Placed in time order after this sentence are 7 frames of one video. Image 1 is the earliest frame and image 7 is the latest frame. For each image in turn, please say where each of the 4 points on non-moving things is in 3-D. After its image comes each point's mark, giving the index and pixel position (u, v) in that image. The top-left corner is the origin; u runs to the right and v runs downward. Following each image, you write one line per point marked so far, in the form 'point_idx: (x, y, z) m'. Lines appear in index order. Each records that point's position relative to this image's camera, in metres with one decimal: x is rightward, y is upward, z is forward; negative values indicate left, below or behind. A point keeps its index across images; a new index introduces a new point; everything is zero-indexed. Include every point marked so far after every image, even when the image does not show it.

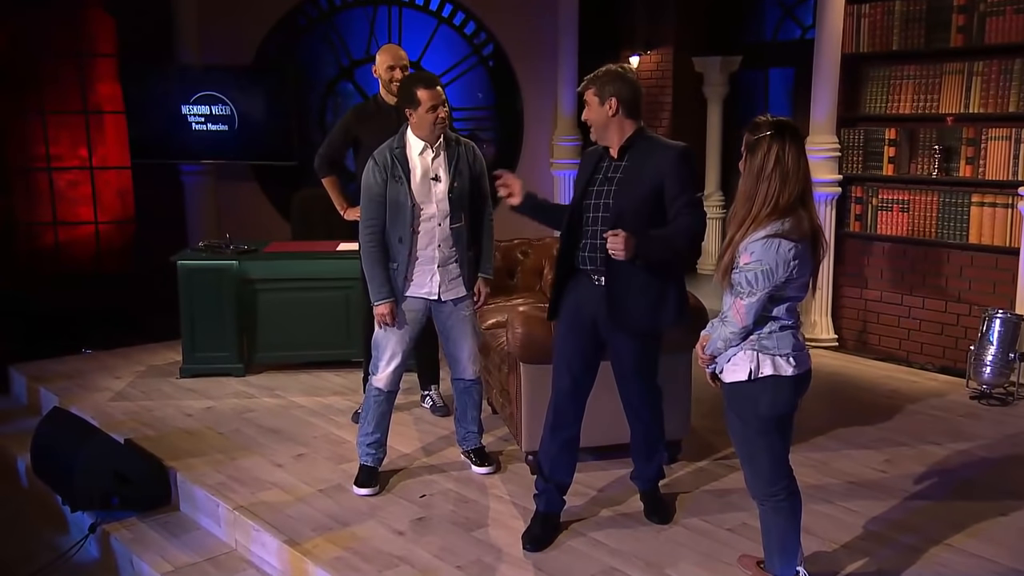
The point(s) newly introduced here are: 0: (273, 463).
0: (-0.7, -0.5, +3.0) m
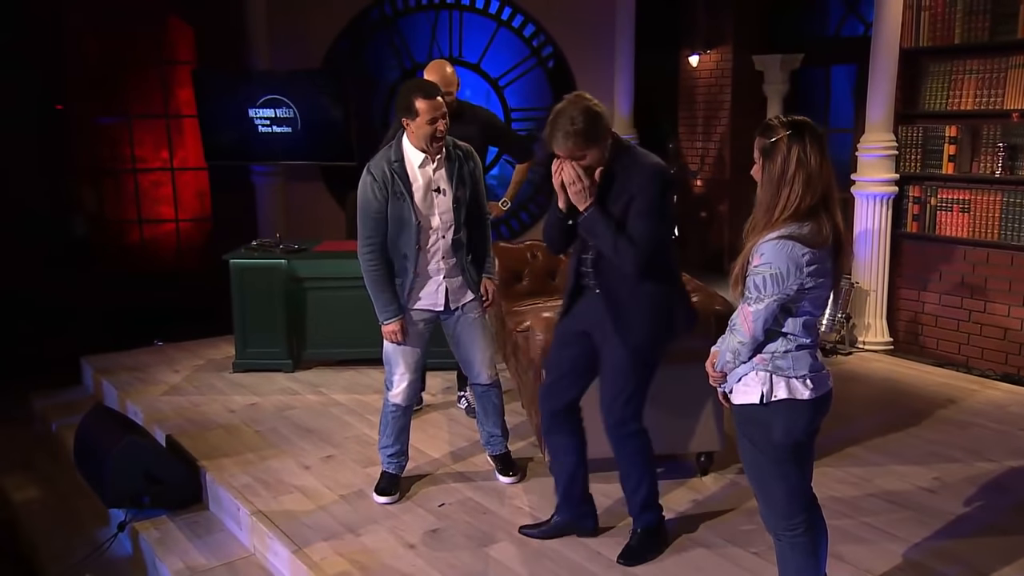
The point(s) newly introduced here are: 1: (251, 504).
0: (-0.7, -0.6, +3.2) m
1: (-0.8, -0.7, +2.9) m
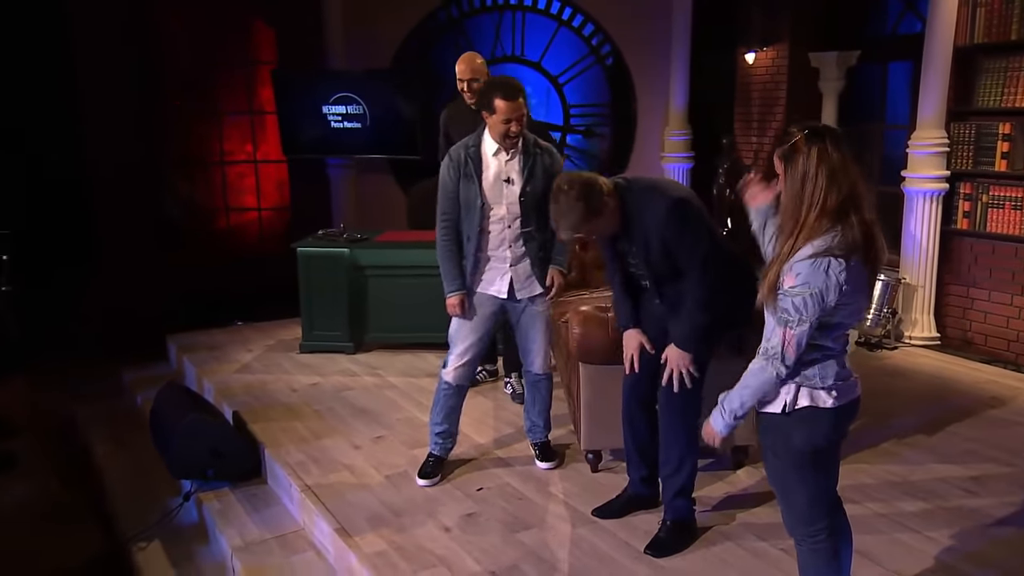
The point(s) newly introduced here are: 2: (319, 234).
0: (-0.6, -0.6, +3.5) m
1: (-0.7, -0.6, +3.2) m
2: (-0.9, +0.2, +4.4) m
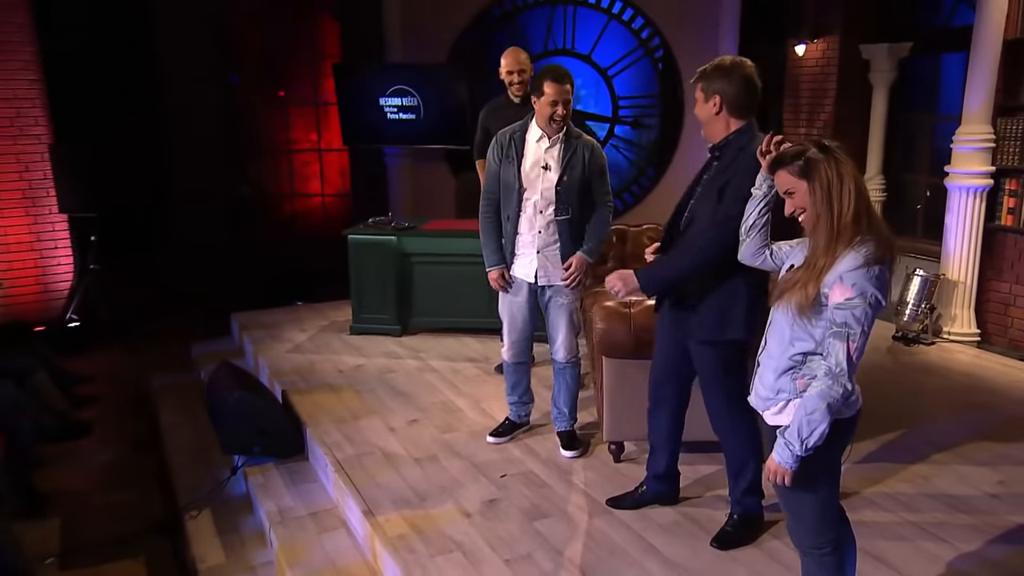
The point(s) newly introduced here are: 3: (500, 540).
0: (-0.5, -0.5, +3.7) m
1: (-0.6, -0.6, +3.4) m
2: (-0.7, +0.3, +4.6) m
3: (0.0, -0.8, +3.1) m
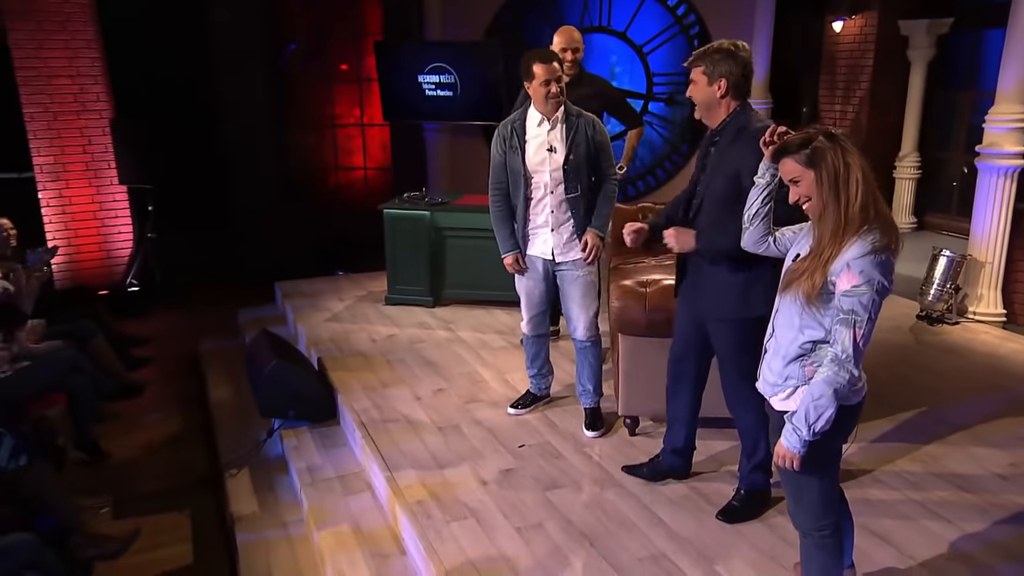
0: (-0.4, -0.4, +3.9) m
1: (-0.6, -0.5, +3.7) m
2: (-0.6, +0.4, +4.8) m
3: (0.0, -0.7, +3.3) m
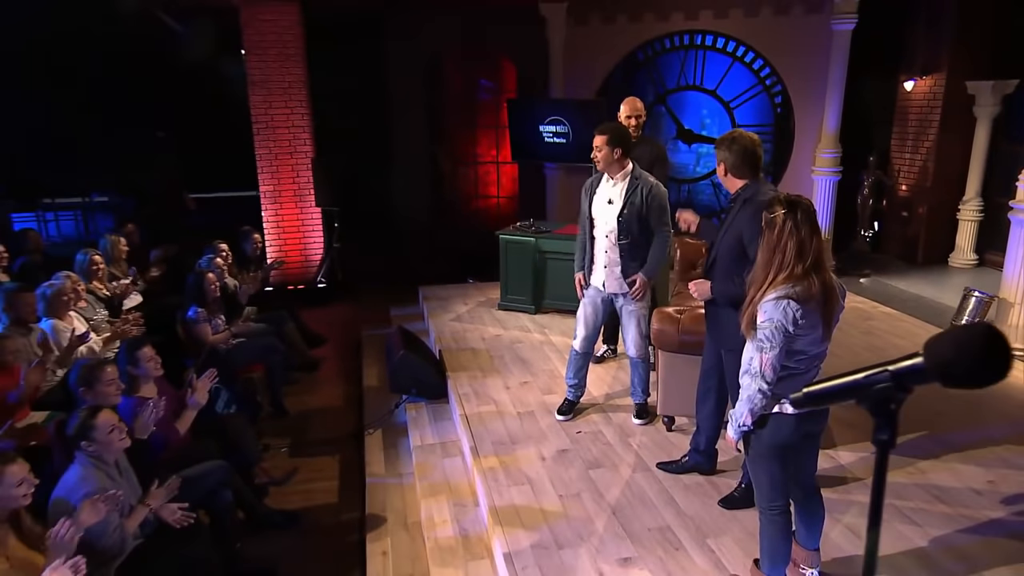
0: (0.0, -0.5, +5.2) m
1: (-0.2, -0.6, +4.9) m
2: (+0.1, +0.4, +6.0) m
3: (+0.2, -0.9, +4.5) m
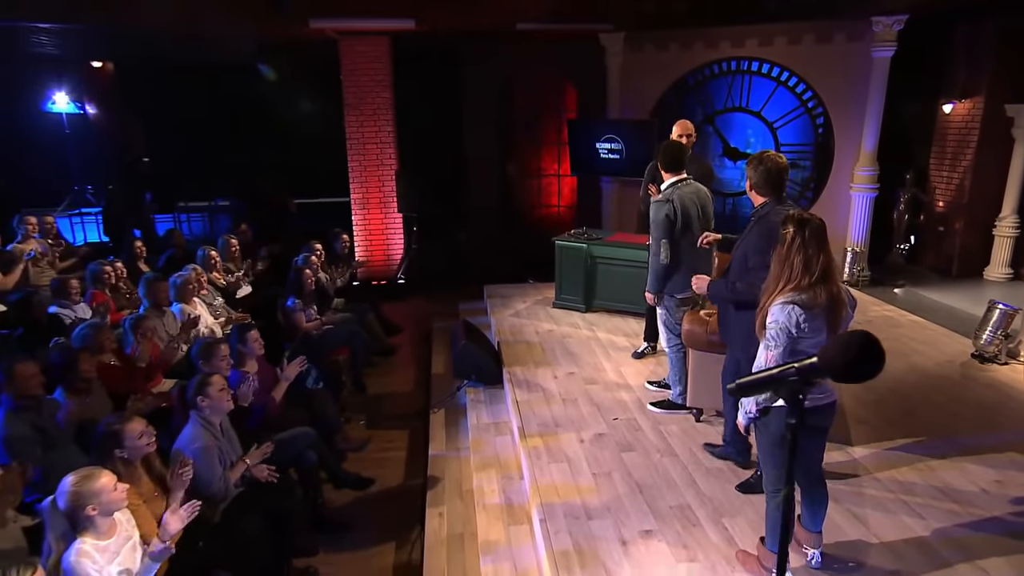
0: (+0.3, -0.5, +5.8) m
1: (0.0, -0.6, +5.6) m
2: (+0.5, +0.4, +6.6) m
3: (+0.4, -0.9, +5.1) m
